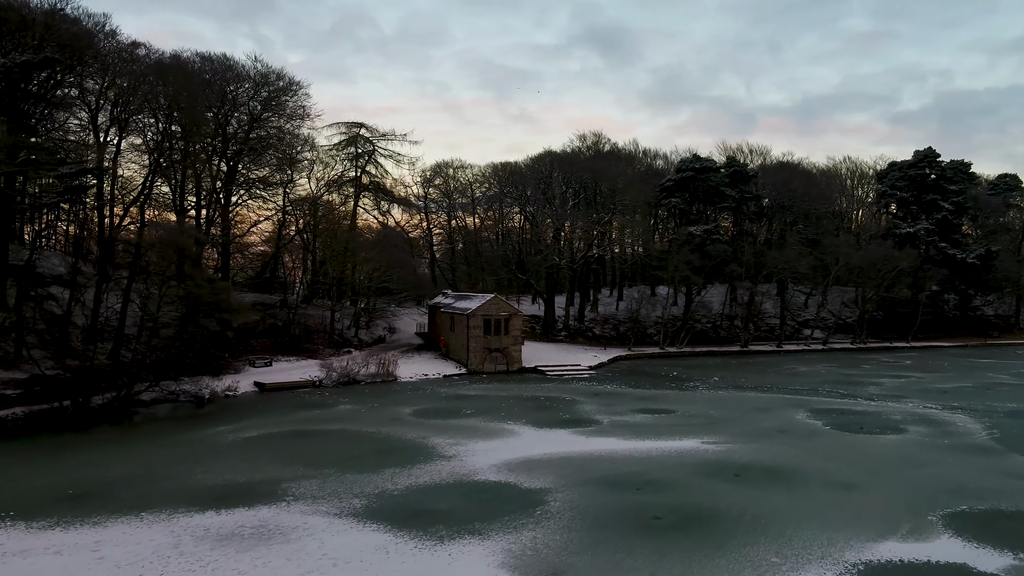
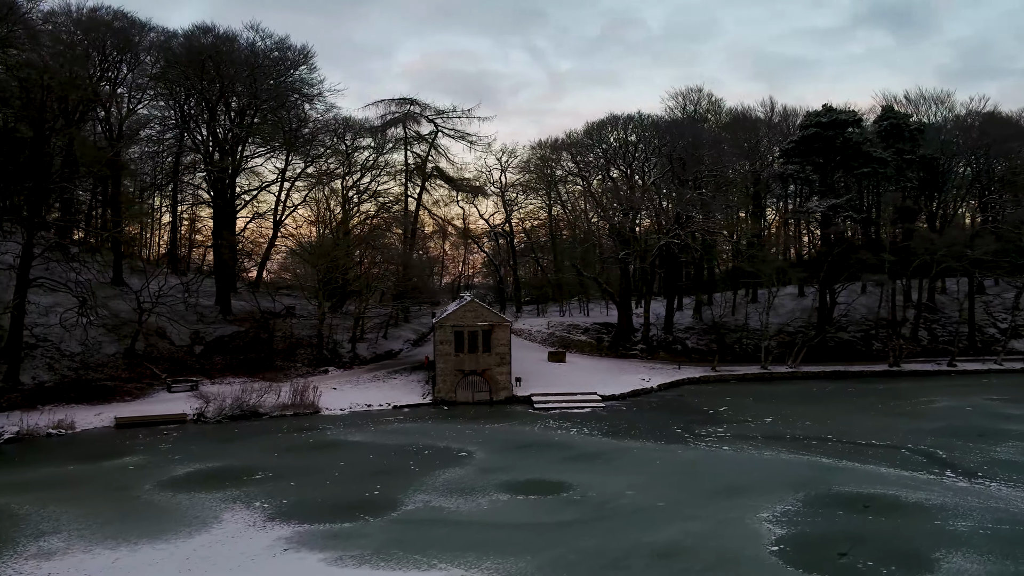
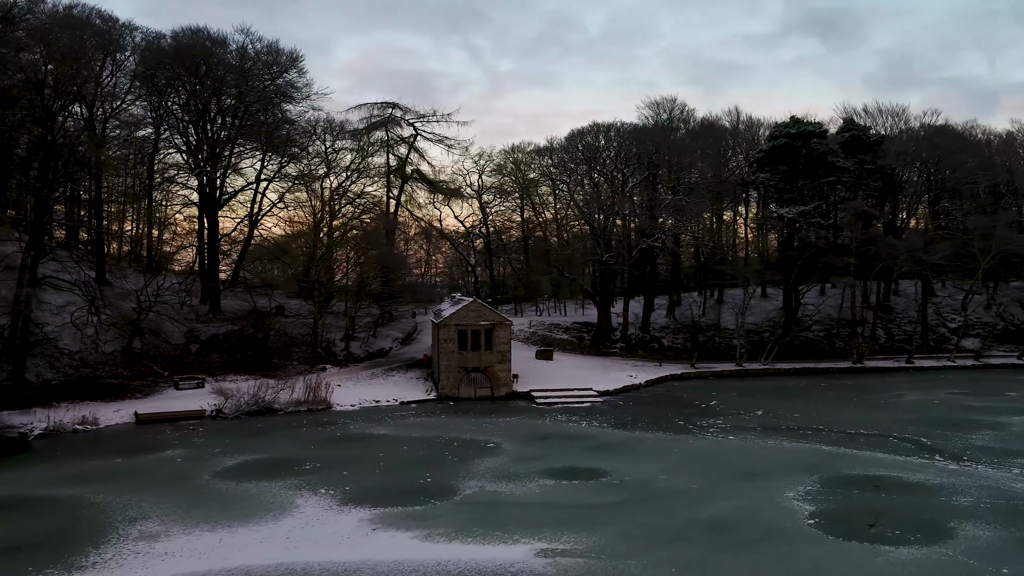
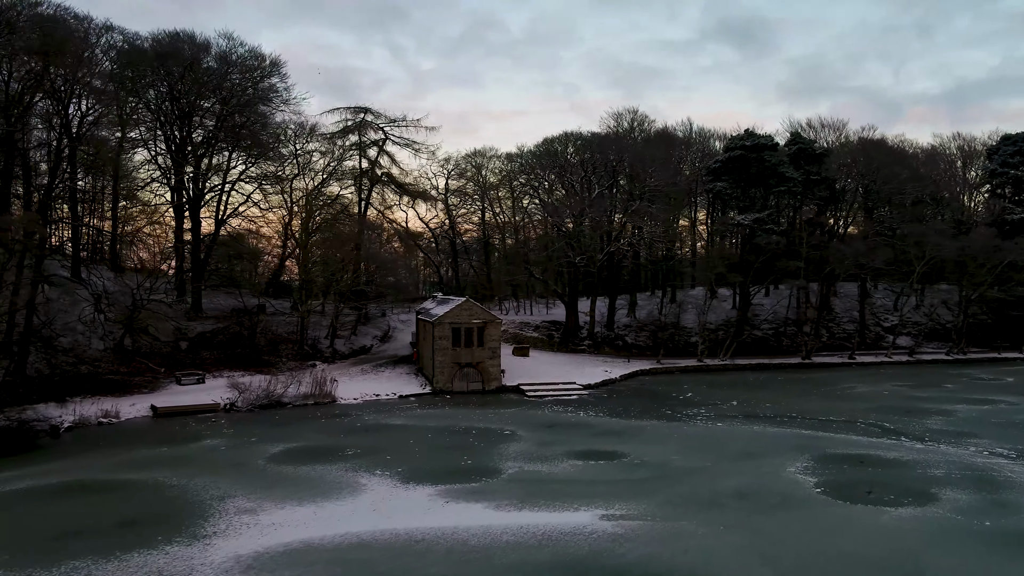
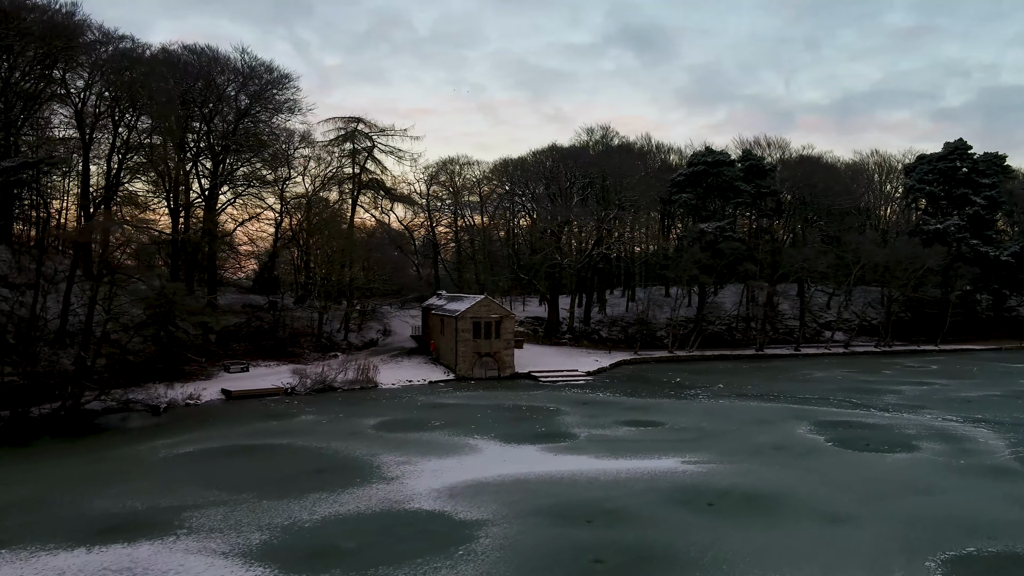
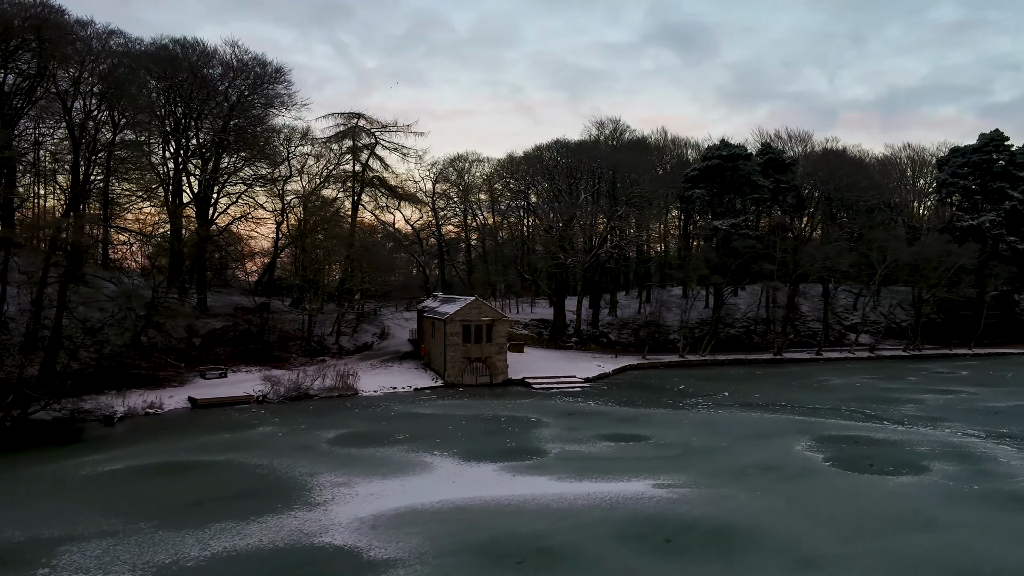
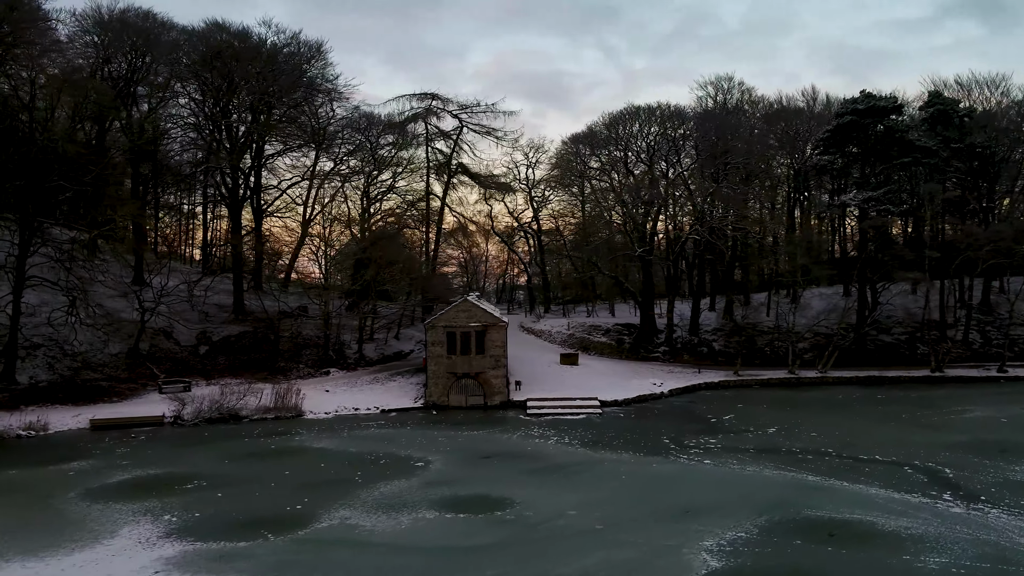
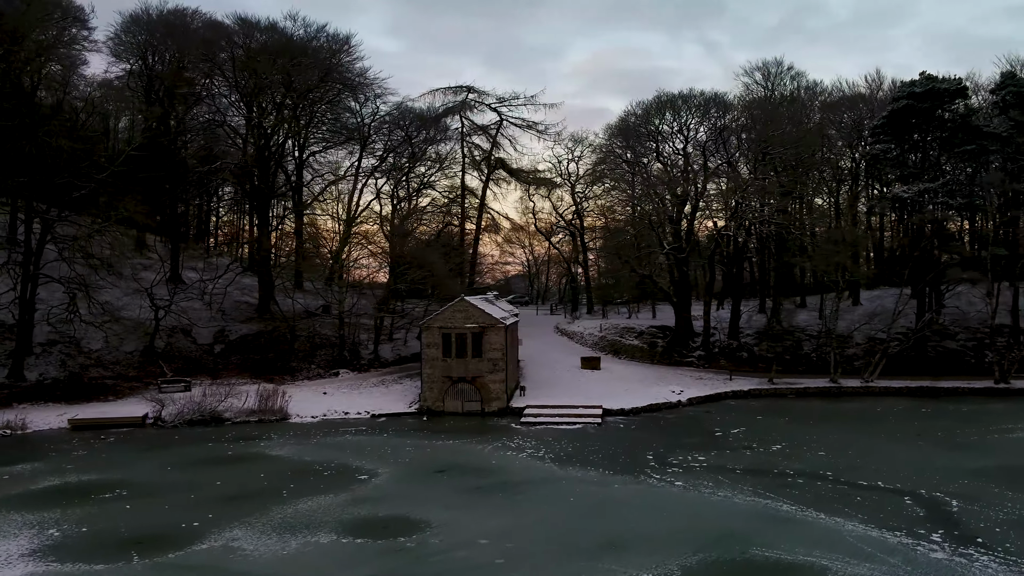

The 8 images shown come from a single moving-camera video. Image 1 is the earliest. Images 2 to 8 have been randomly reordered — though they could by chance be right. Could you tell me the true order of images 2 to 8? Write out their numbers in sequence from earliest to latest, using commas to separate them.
5, 6, 4, 3, 2, 7, 8
